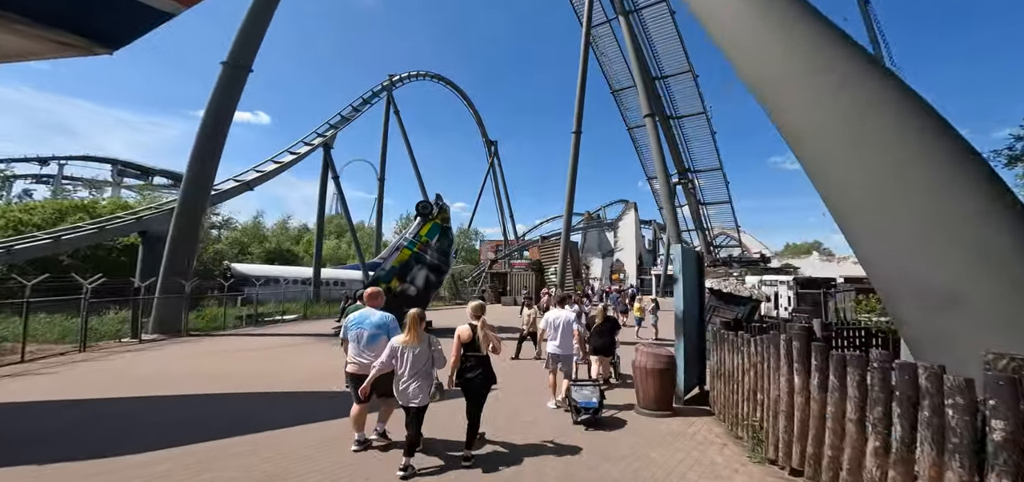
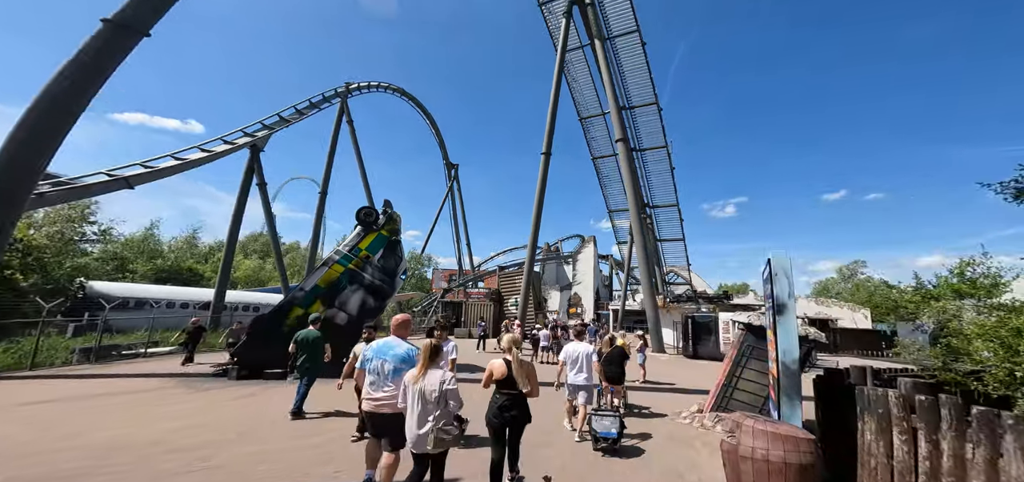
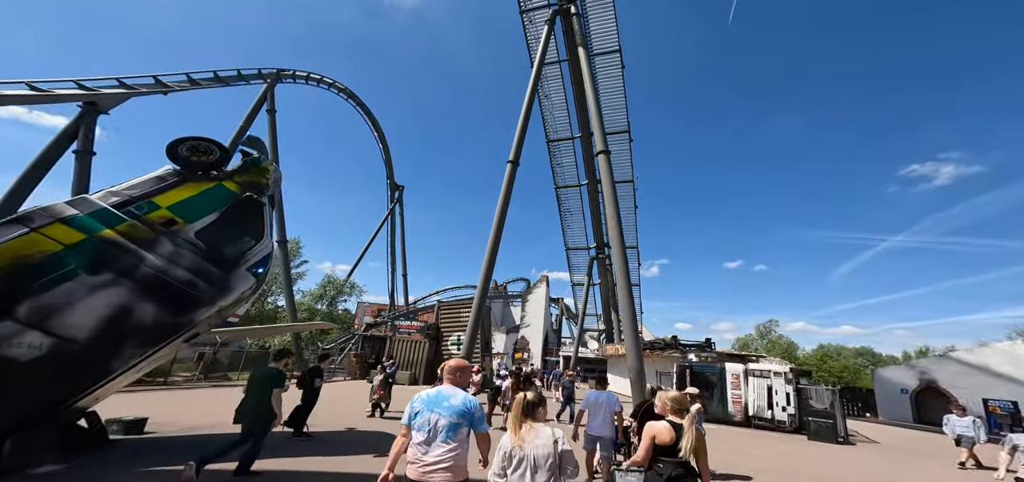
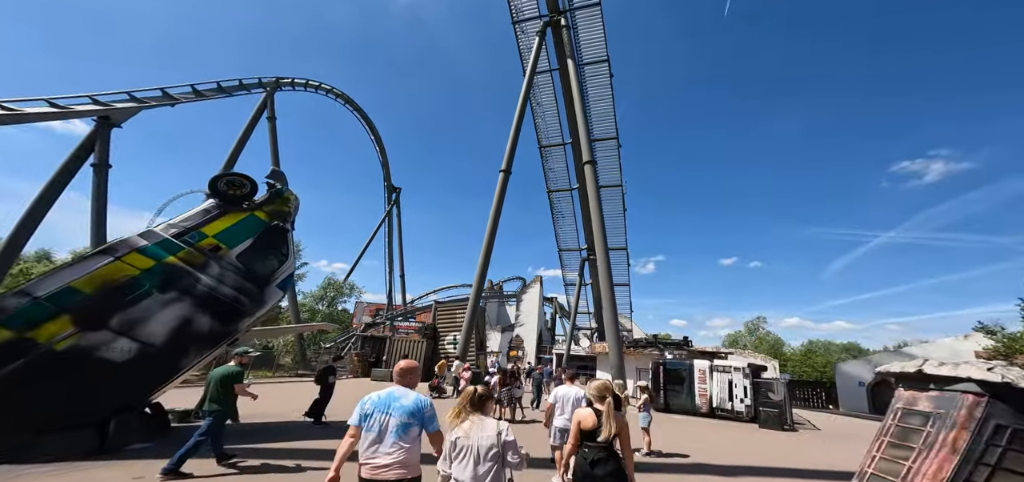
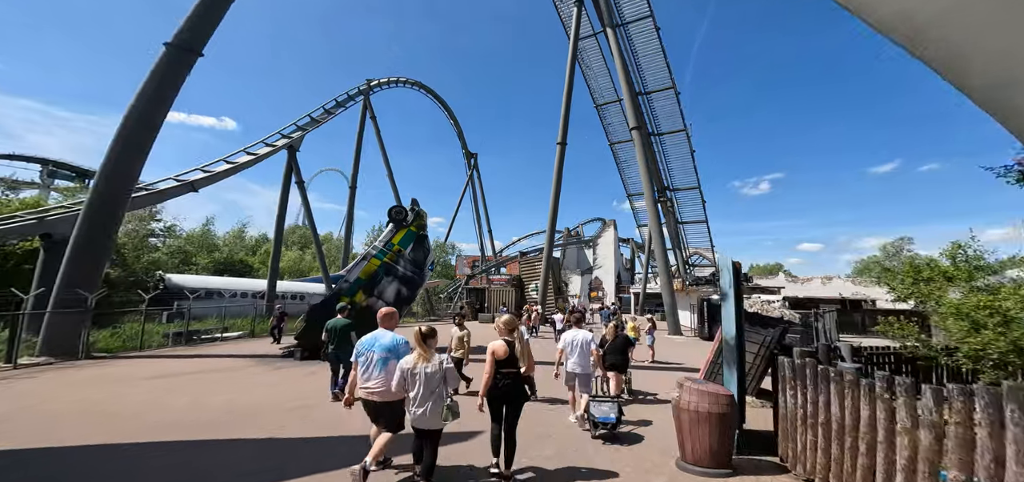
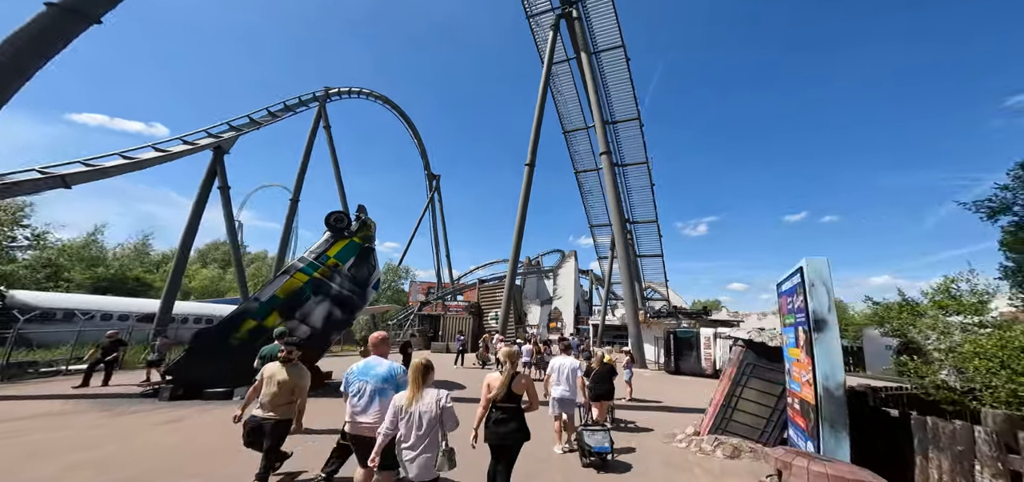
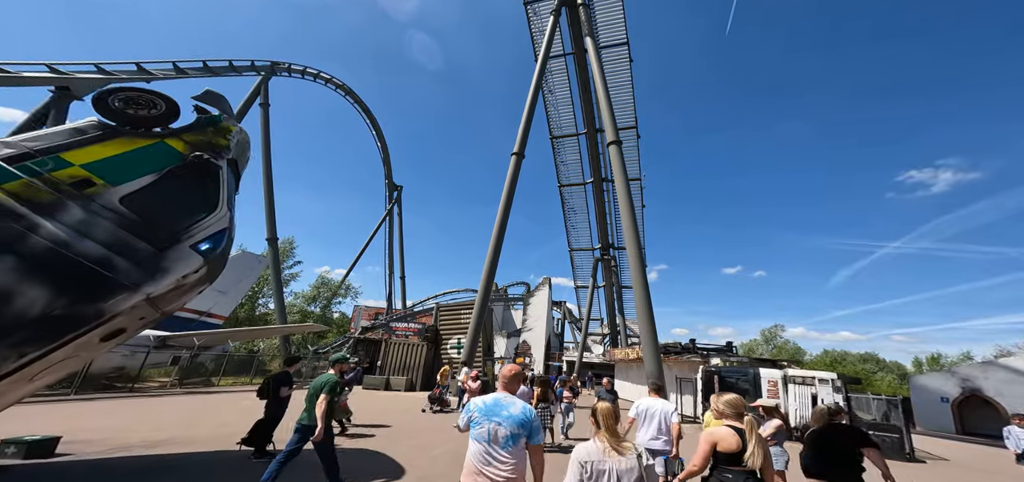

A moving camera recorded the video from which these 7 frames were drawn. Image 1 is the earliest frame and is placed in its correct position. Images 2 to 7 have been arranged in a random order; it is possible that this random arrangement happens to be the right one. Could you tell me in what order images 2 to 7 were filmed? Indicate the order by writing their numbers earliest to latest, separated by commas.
5, 2, 6, 4, 3, 7
